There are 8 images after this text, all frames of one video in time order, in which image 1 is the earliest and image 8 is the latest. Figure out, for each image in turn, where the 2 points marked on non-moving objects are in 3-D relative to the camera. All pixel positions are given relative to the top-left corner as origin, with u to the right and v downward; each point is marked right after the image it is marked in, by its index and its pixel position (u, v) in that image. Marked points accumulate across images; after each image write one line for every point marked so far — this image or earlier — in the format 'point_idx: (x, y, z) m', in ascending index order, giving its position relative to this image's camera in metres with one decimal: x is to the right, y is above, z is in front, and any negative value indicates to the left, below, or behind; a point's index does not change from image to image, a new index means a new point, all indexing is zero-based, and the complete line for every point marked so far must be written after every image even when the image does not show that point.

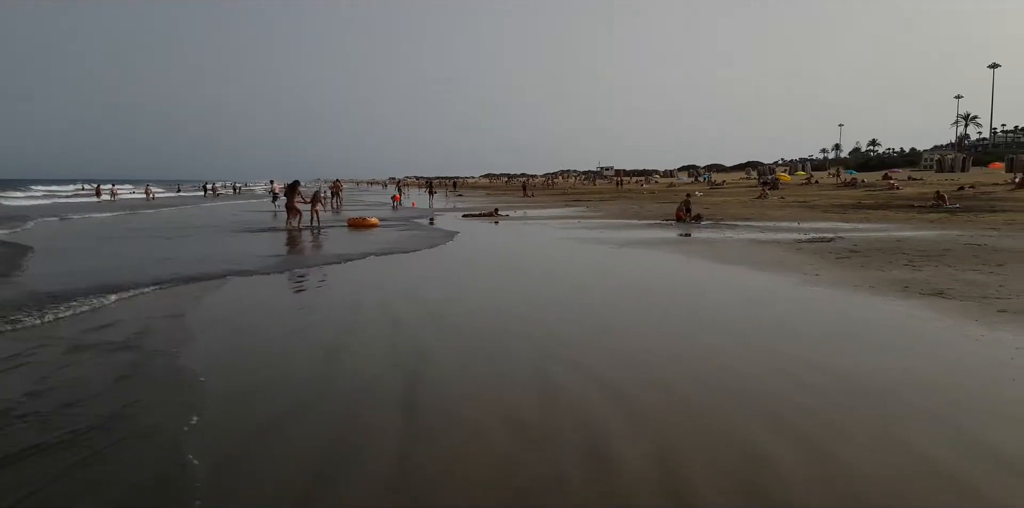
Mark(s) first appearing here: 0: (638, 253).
0: (+1.8, 0.0, +12.5) m
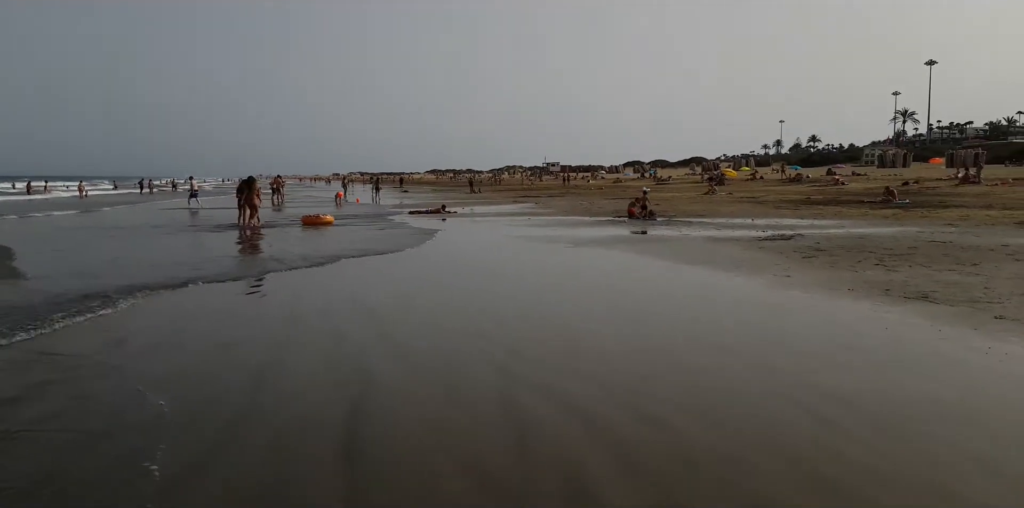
0: (+1.1, 0.0, +11.9) m
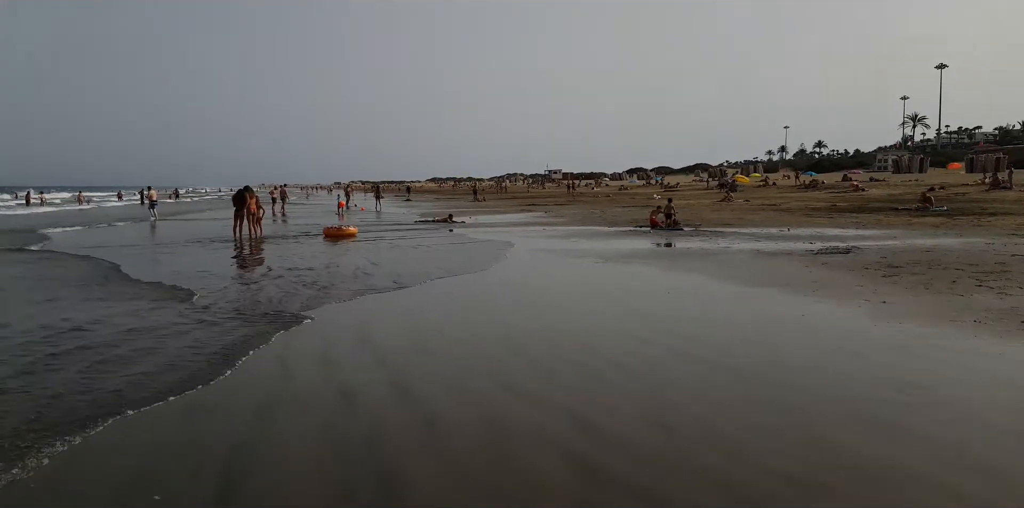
0: (+1.5, -0.2, +10.5) m
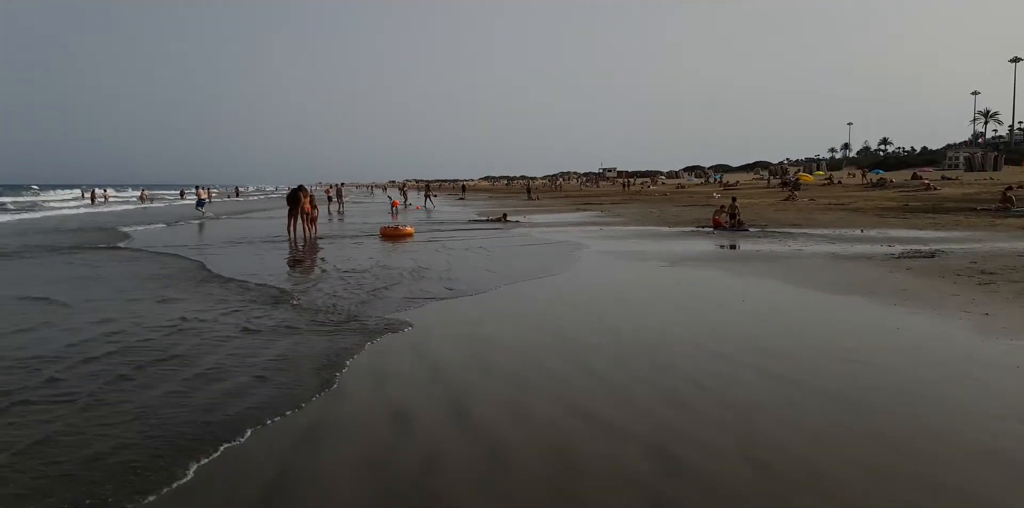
0: (+2.1, -0.2, +9.9) m
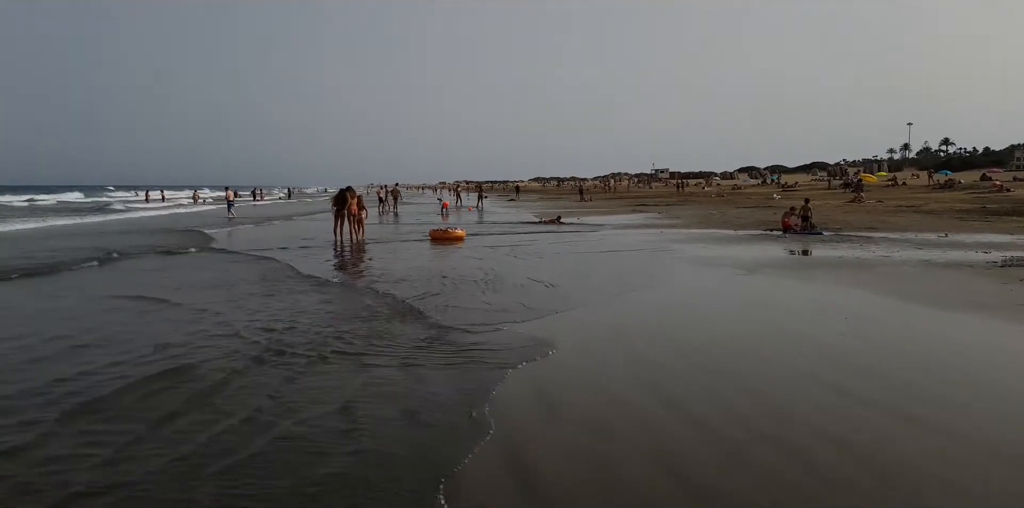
0: (+2.9, -0.3, +9.2) m
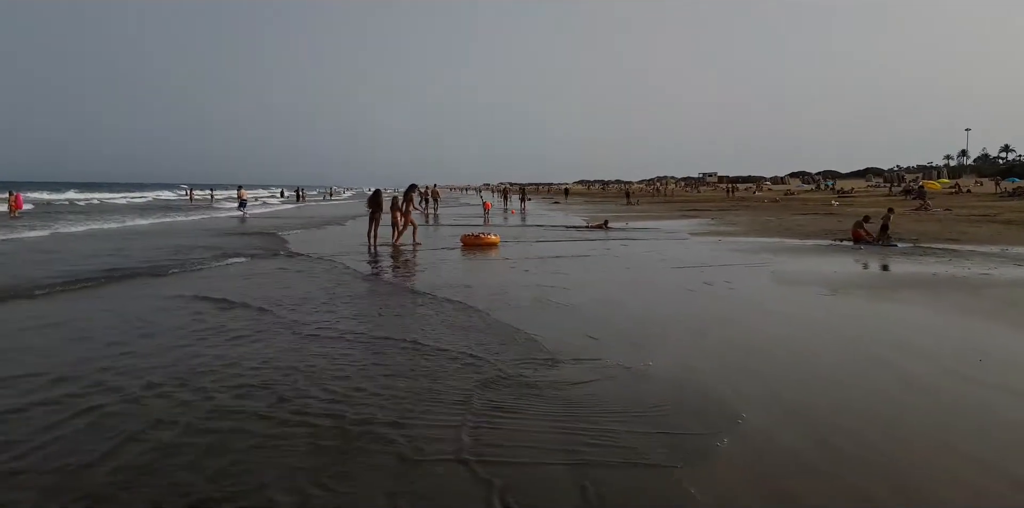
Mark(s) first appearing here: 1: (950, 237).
0: (+3.5, -0.5, +8.1) m
1: (+8.4, +0.3, +16.1) m
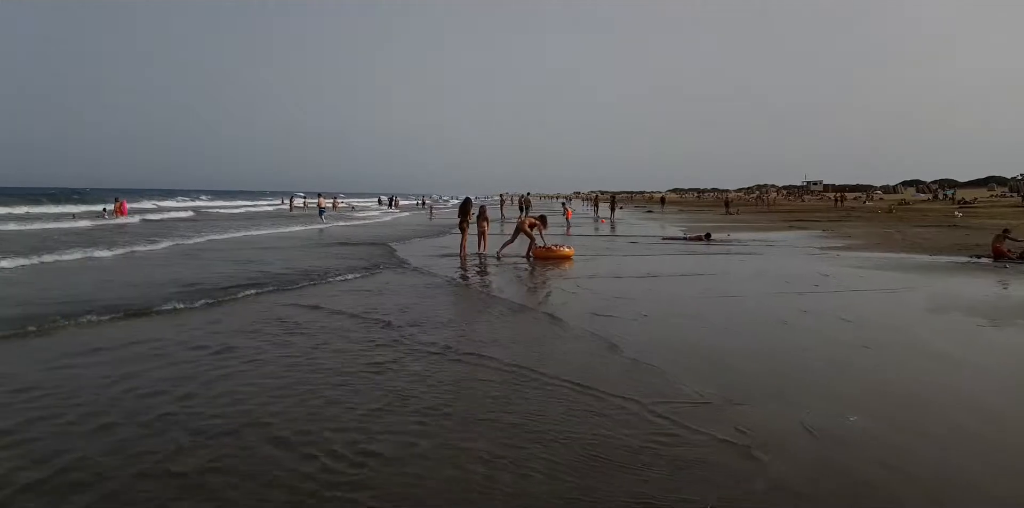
0: (+4.3, -0.7, +6.7) m
1: (+10.1, 0.0, +14.2) m
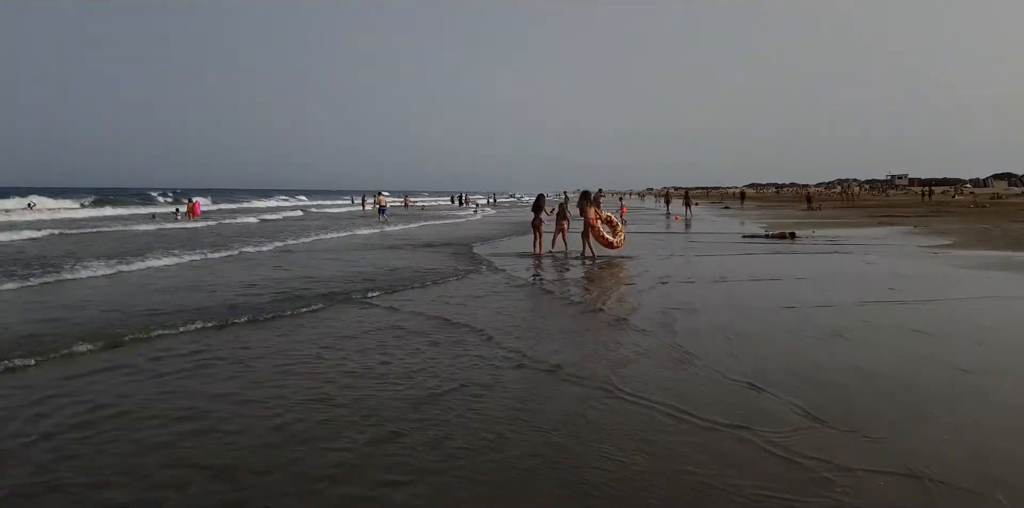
0: (+5.0, -0.7, +6.1) m
1: (+11.4, 0.0, +13.0) m
